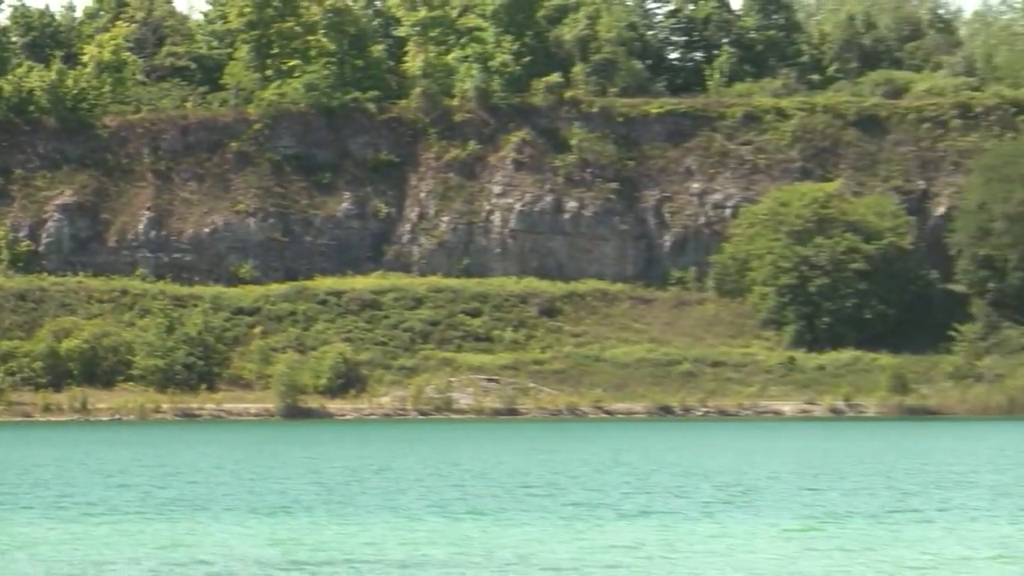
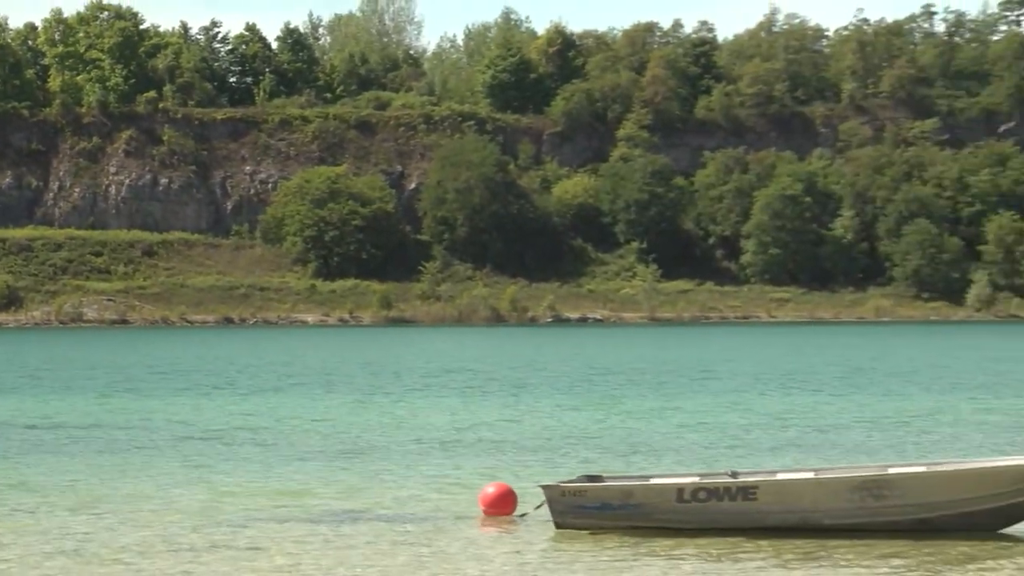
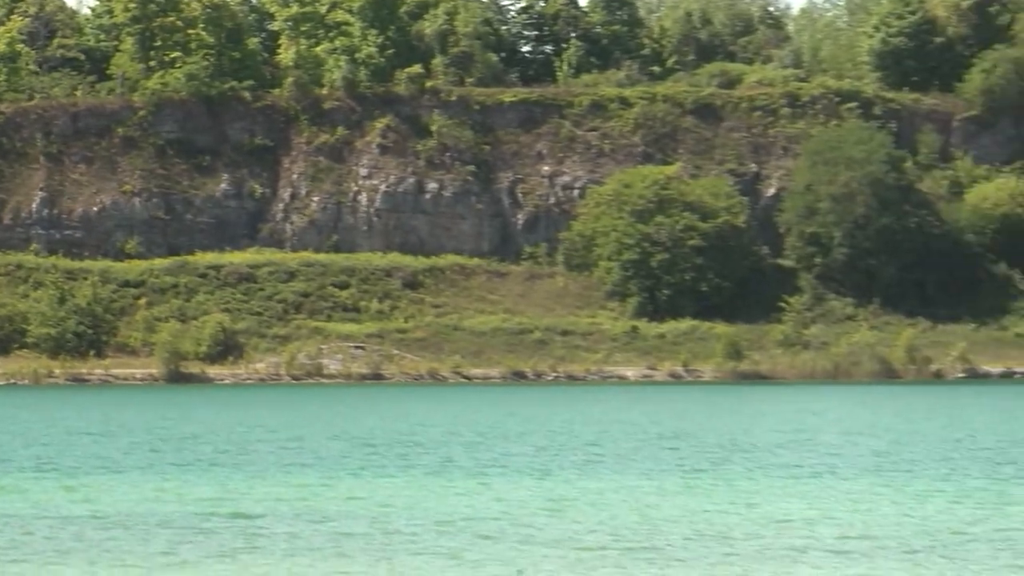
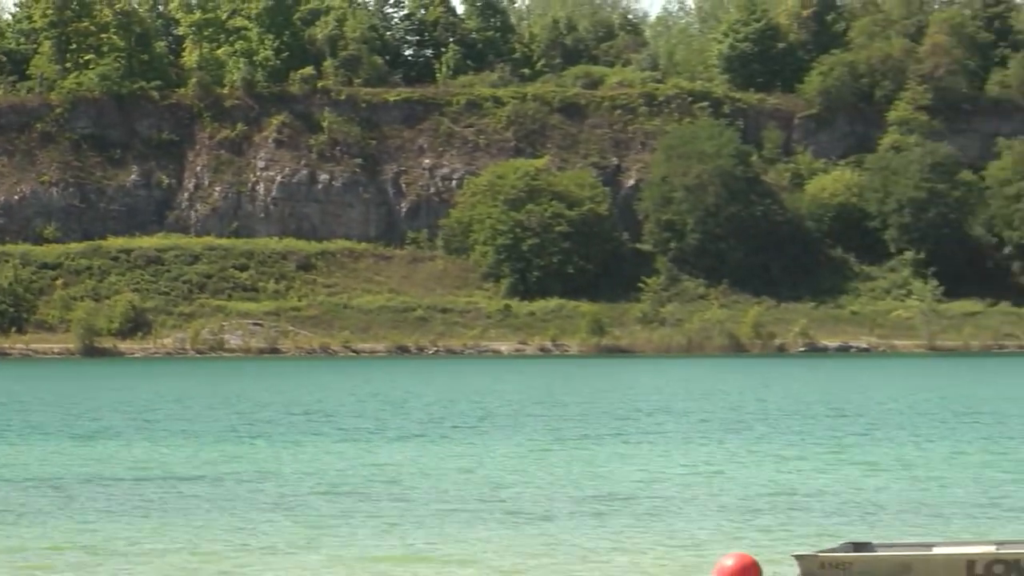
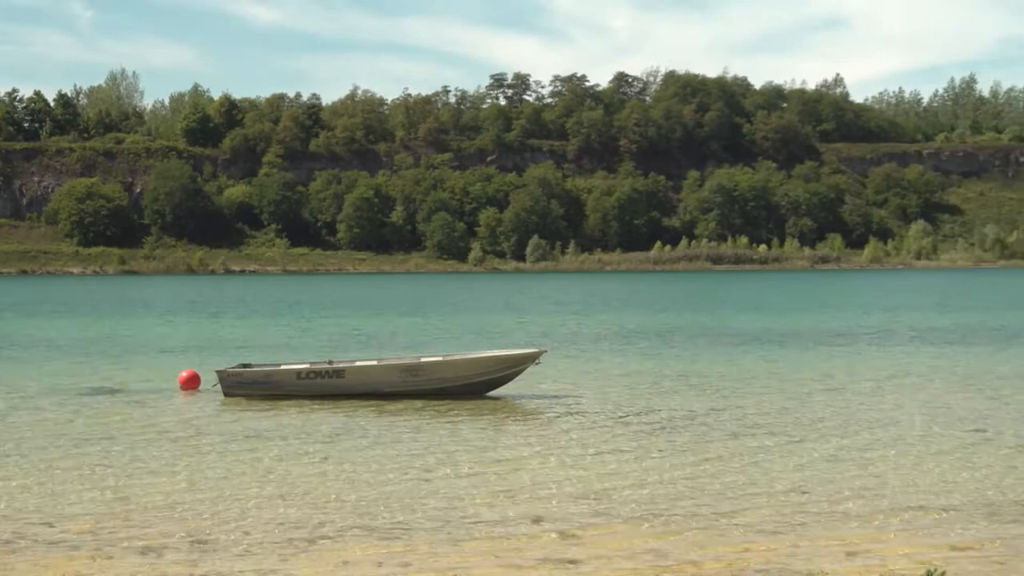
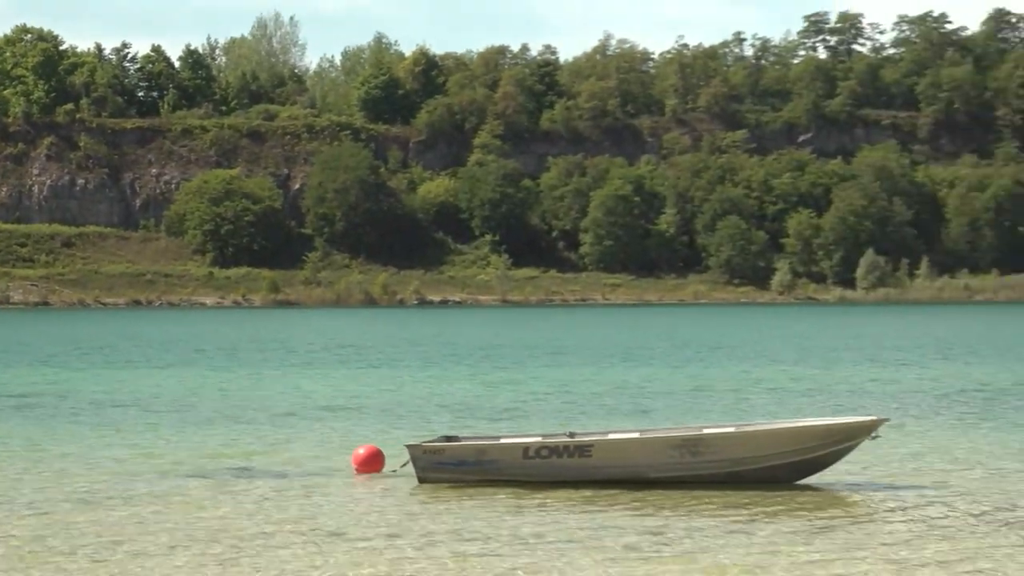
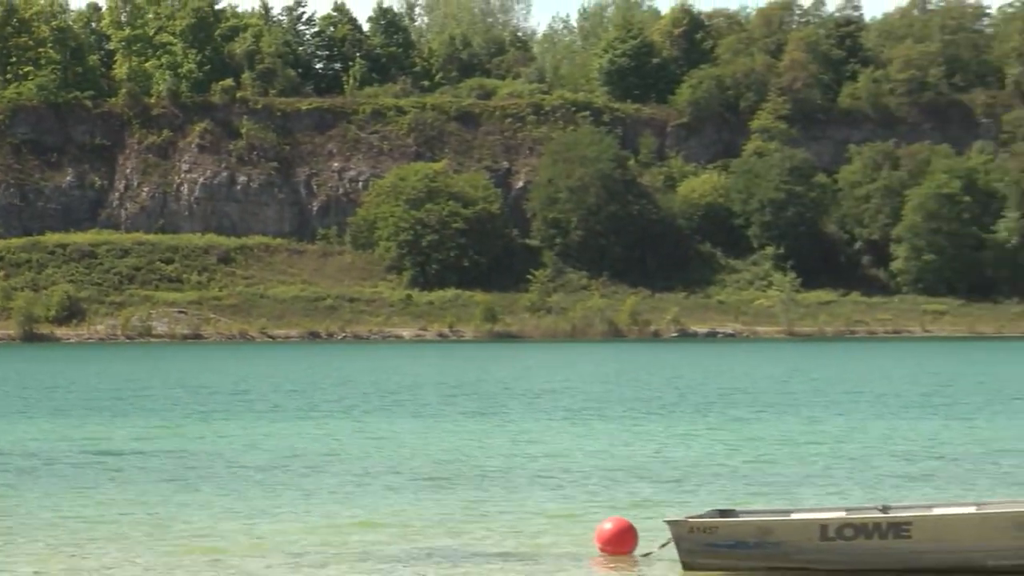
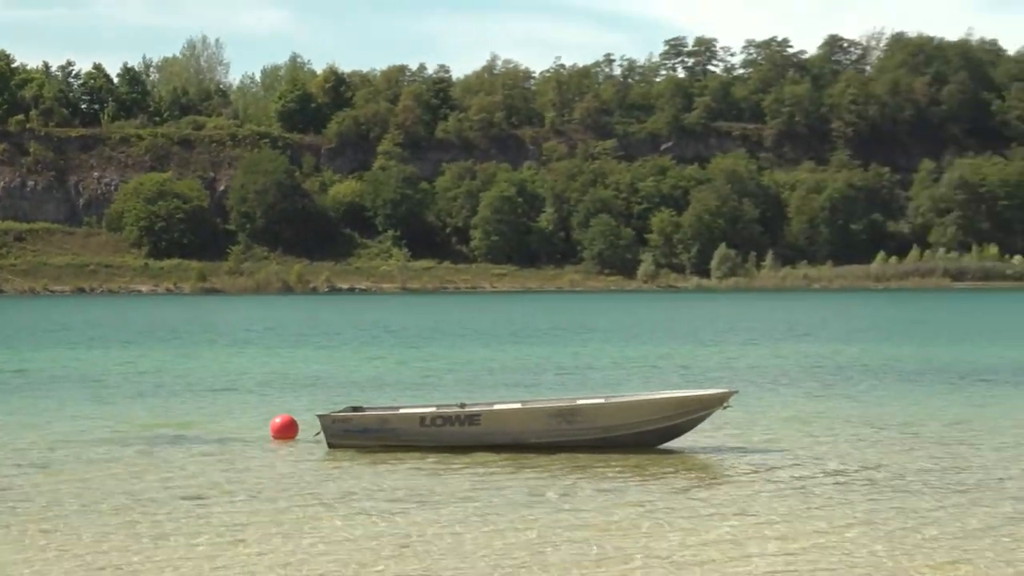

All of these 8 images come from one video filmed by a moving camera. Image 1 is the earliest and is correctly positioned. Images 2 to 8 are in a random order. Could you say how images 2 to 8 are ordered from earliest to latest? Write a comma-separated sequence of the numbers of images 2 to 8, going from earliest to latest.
3, 4, 7, 2, 6, 8, 5
